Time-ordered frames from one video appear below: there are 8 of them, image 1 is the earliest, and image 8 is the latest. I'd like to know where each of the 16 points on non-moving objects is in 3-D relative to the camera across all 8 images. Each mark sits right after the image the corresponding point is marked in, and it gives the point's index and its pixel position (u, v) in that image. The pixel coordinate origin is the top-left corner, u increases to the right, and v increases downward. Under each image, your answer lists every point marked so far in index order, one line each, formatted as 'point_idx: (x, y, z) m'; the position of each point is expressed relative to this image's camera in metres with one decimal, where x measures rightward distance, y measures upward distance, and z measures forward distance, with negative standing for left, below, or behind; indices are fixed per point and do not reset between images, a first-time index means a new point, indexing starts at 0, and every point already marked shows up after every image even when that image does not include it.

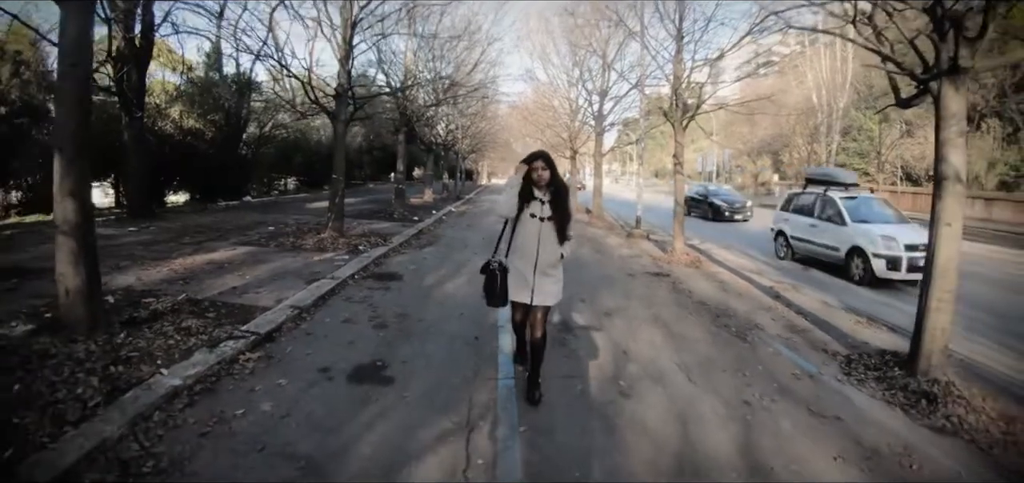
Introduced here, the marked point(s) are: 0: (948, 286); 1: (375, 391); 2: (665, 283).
0: (+3.3, -0.3, +5.0) m
1: (-0.8, -0.9, +4.2) m
2: (+2.0, -0.5, +9.0) m
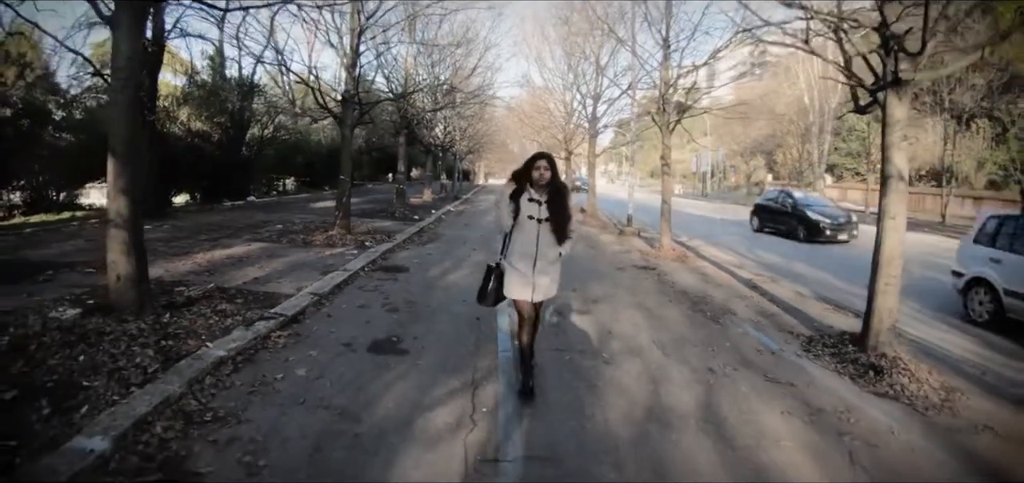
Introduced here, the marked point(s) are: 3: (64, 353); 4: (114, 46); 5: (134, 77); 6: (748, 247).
0: (+3.2, -0.3, +5.7) m
1: (-0.9, -0.8, +4.9) m
2: (+2.0, -0.5, +9.7) m
3: (-3.2, -0.8, +4.9) m
4: (-3.3, +1.6, +5.8) m
5: (-3.2, +1.4, +5.8) m
6: (+5.2, -0.1, +14.9) m
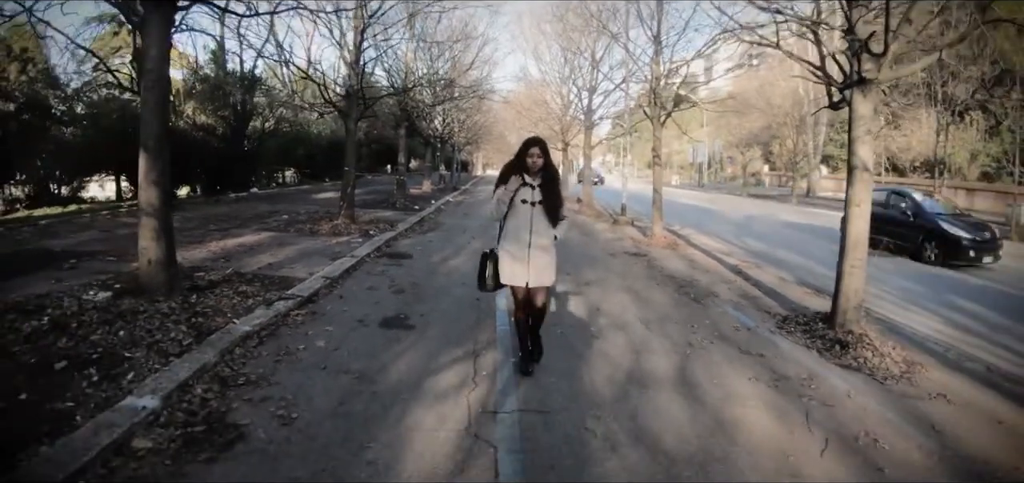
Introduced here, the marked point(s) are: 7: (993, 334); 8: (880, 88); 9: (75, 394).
0: (+3.2, -0.1, +6.2) m
1: (-0.9, -0.7, +5.4) m
2: (+1.9, -0.3, +10.2) m
3: (-3.2, -0.7, +5.4) m
4: (-3.3, +1.7, +6.3) m
5: (-3.2, +1.5, +6.3) m
6: (+5.1, +0.1, +15.4) m
7: (+5.4, -1.0, +7.6) m
8: (+3.5, +1.4, +6.4) m
9: (-2.7, -0.9, +4.2) m
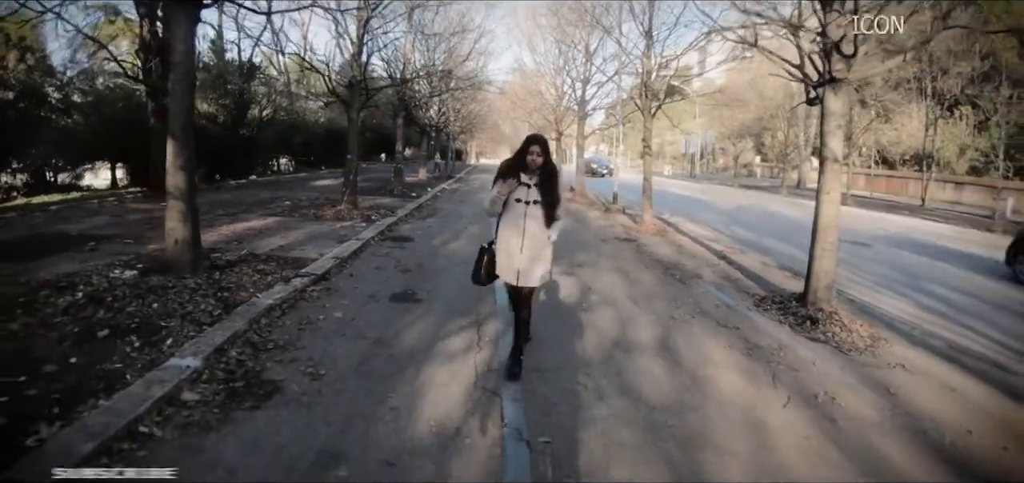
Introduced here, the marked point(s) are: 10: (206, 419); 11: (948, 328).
0: (+3.2, 0.0, +6.7) m
1: (-0.9, -0.6, +5.9) m
2: (+1.9, -0.1, +10.7) m
3: (-3.2, -0.5, +5.9) m
4: (-3.3, +1.9, +6.7) m
5: (-3.2, +1.7, +6.7) m
6: (+5.0, +0.4, +16.0) m
7: (+5.4, -0.9, +8.2) m
8: (+3.4, +1.6, +6.9) m
9: (-2.7, -0.8, +4.7) m
10: (-1.7, -1.0, +3.7) m
11: (+4.9, -1.0, +7.6) m
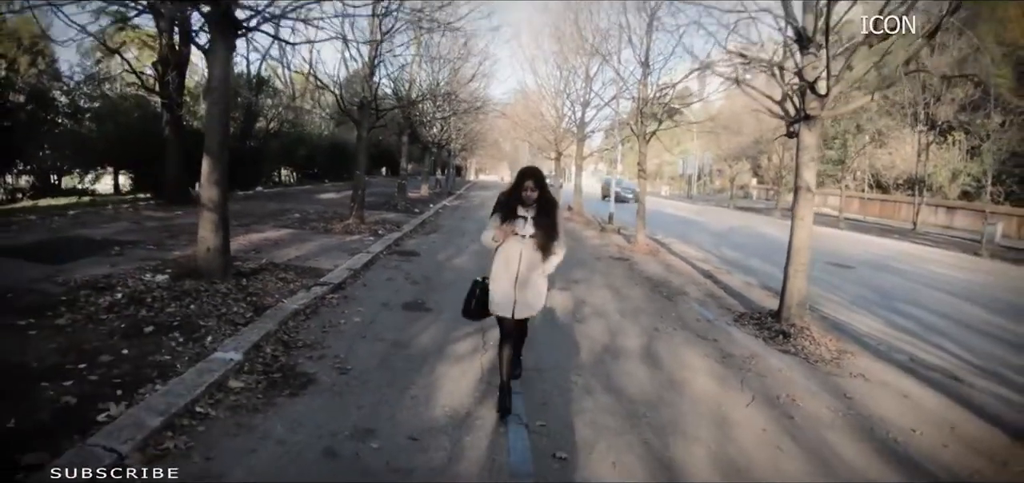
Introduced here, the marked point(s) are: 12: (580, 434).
0: (+3.2, -0.2, +7.4) m
1: (-0.9, -0.7, +6.5) m
2: (+1.9, -0.4, +11.4) m
3: (-3.2, -0.6, +6.5) m
4: (-3.3, +1.8, +7.4) m
5: (-3.2, +1.6, +7.4) m
6: (+5.0, -0.1, +16.7) m
7: (+5.4, -1.2, +8.8) m
8: (+3.5, +1.3, +7.6) m
9: (-2.7, -0.8, +5.3) m
10: (-1.6, -1.0, +4.3) m
11: (+4.9, -1.3, +8.2) m
12: (+0.4, -1.1, +3.9) m
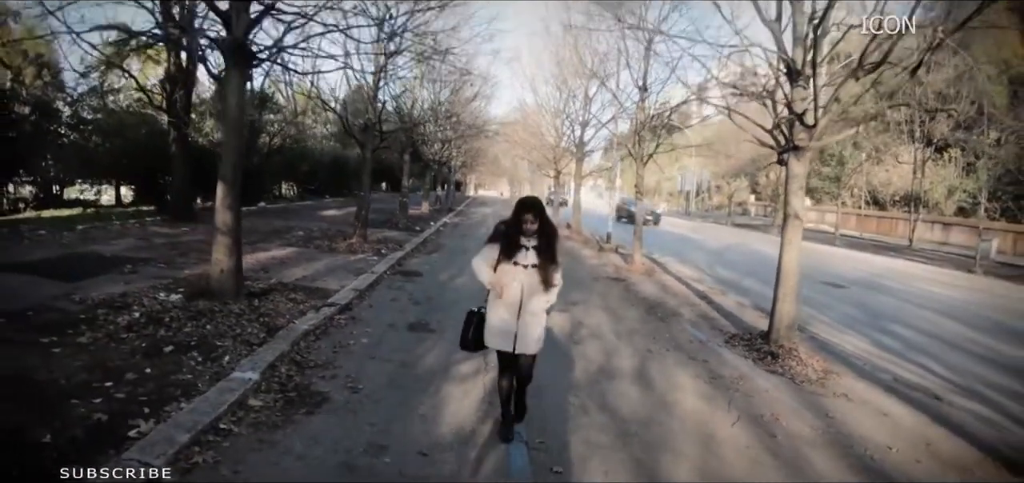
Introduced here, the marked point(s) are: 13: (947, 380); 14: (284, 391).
0: (+3.2, -0.5, +7.7) m
1: (-0.9, -1.0, +6.8) m
2: (+1.9, -0.7, +11.7) m
3: (-3.2, -0.8, +6.9) m
4: (-3.3, +1.6, +7.8) m
5: (-3.1, +1.4, +7.8) m
6: (+5.0, -0.6, +17.0) m
7: (+5.4, -1.5, +9.1) m
8: (+3.5, +1.0, +8.0) m
9: (-2.7, -1.1, +5.6) m
10: (-1.6, -1.2, +4.6) m
11: (+4.9, -1.6, +8.6) m
12: (+0.4, -1.3, +4.3) m
13: (+5.1, -1.6, +7.9) m
14: (-1.7, -1.1, +5.2) m
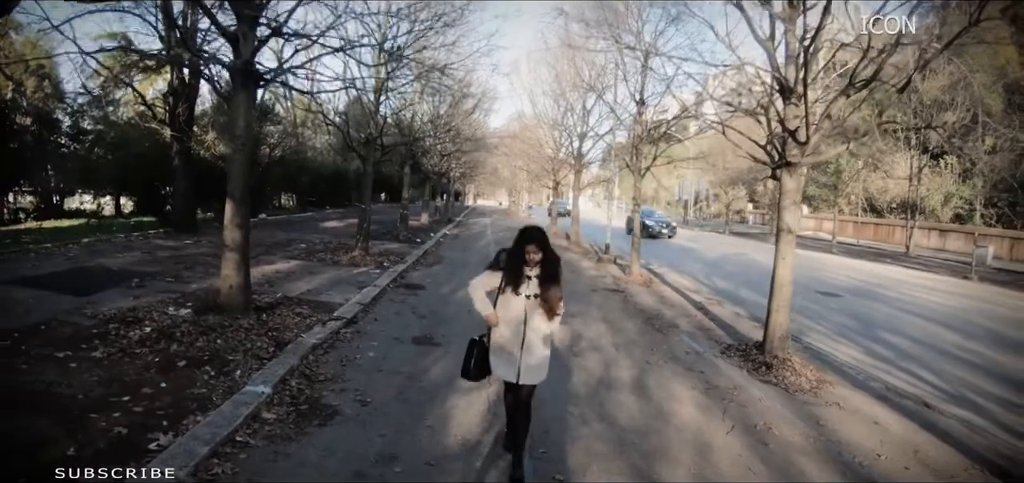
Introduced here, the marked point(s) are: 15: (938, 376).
0: (+3.2, -0.7, +8.0) m
1: (-0.9, -1.1, +7.0) m
2: (+1.9, -1.0, +11.9) m
3: (-3.2, -1.0, +7.1) m
4: (-3.3, +1.4, +8.0) m
5: (-3.1, +1.2, +8.0) m
6: (+5.0, -0.8, +17.2) m
7: (+5.4, -1.7, +9.3) m
8: (+3.5, +0.9, +8.2) m
9: (-2.7, -1.2, +5.8) m
10: (-1.6, -1.4, +4.8) m
11: (+4.9, -1.7, +8.8) m
12: (+0.4, -1.4, +4.5) m
13: (+5.1, -1.8, +8.2) m
14: (-1.7, -1.3, +5.4) m
15: (+5.4, -1.7, +8.6) m
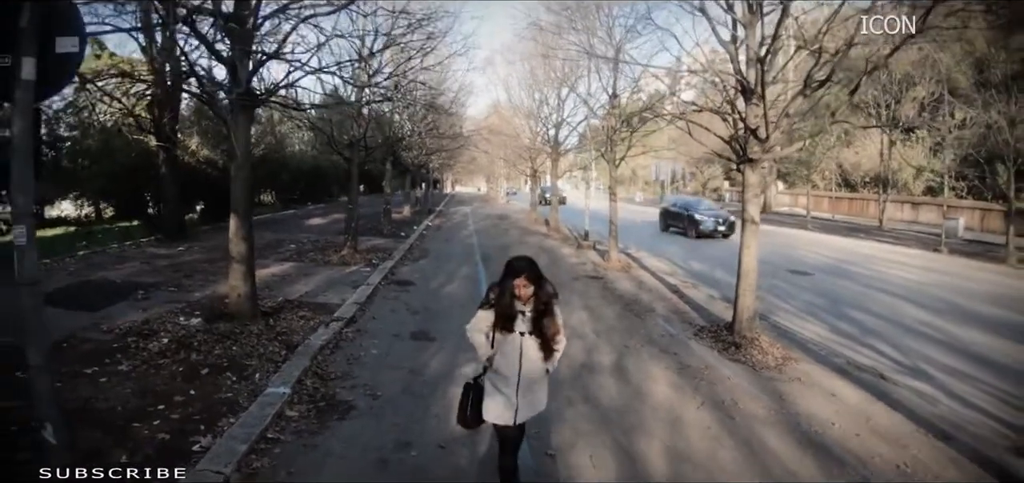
0: (+3.1, -0.5, +8.7) m
1: (-1.0, -1.2, +7.7) m
2: (+1.6, -0.8, +12.7) m
3: (-3.3, -1.2, +7.7) m
4: (-3.5, +1.2, +8.6) m
5: (-3.4, +1.0, +8.6) m
6: (+4.6, -0.4, +18.1) m
7: (+5.2, -1.4, +10.2) m
8: (+3.3, +1.0, +9.0) m
9: (-2.7, -1.4, +6.4) m
10: (-1.6, -1.5, +5.5) m
11: (+4.8, -1.5, +9.6) m
12: (+0.4, -1.5, +5.2) m
13: (+5.0, -1.5, +9.0) m
14: (-1.8, -1.4, +6.0) m
15: (+5.3, -1.5, +9.5) m
